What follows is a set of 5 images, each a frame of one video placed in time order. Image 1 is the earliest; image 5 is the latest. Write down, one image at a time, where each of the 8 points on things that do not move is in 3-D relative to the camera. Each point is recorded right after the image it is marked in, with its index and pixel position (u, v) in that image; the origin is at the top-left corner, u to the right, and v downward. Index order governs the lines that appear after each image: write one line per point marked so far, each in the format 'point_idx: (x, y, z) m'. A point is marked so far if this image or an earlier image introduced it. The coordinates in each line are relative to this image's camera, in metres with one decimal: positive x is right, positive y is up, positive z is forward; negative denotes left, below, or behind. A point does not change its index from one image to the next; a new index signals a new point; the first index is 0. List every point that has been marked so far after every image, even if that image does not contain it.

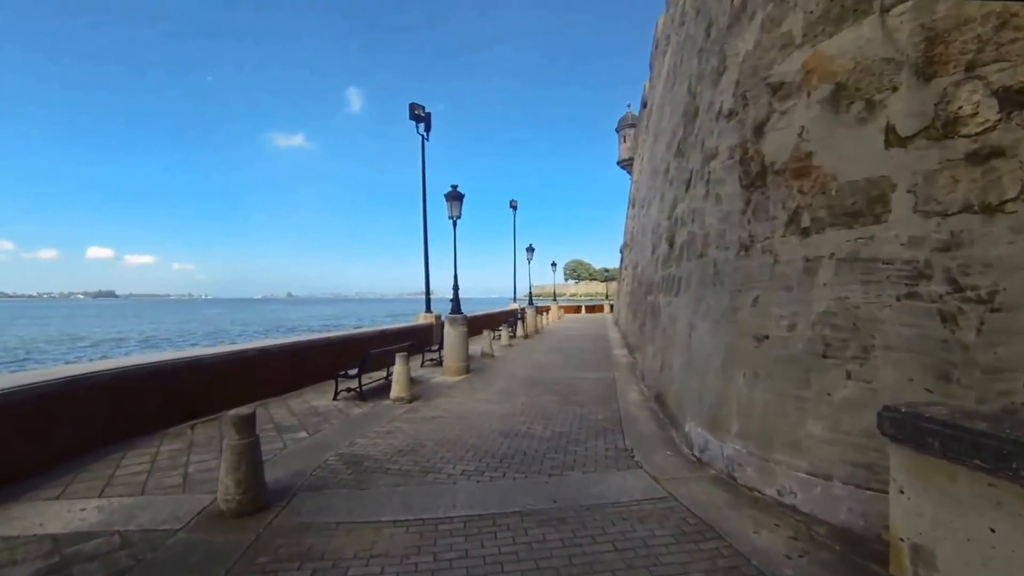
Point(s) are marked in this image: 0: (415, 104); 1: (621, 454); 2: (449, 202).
0: (-2.6, +5.3, +14.4) m
1: (+1.1, -1.7, +5.1) m
2: (-1.4, +2.1, +11.9) m
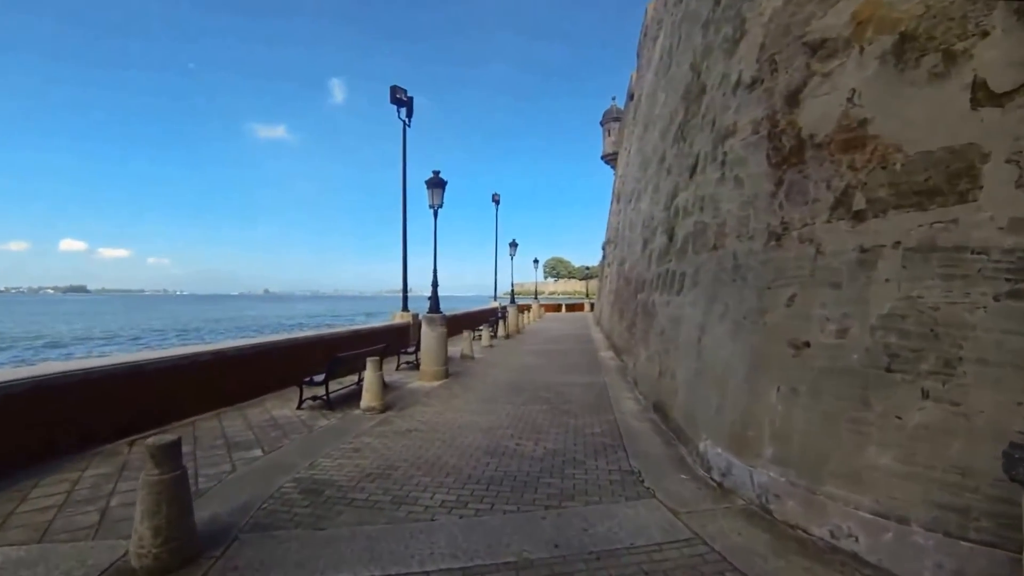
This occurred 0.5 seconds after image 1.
0: (-3.1, +5.3, +13.5) m
1: (+1.0, -1.7, +4.4) m
2: (-1.8, +2.2, +11.0) m
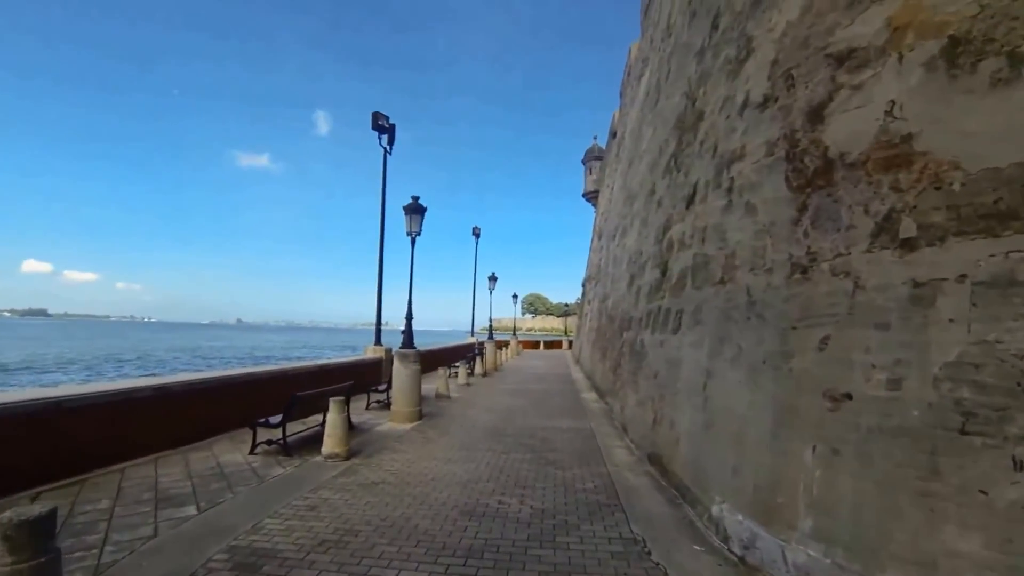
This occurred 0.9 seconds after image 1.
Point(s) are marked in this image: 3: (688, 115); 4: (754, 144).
0: (-3.5, +4.5, +13.1) m
1: (+0.9, -1.9, +3.8) m
2: (-2.2, +1.5, +10.5) m
3: (+2.6, +2.6, +7.5) m
4: (+2.1, +1.3, +4.4) m
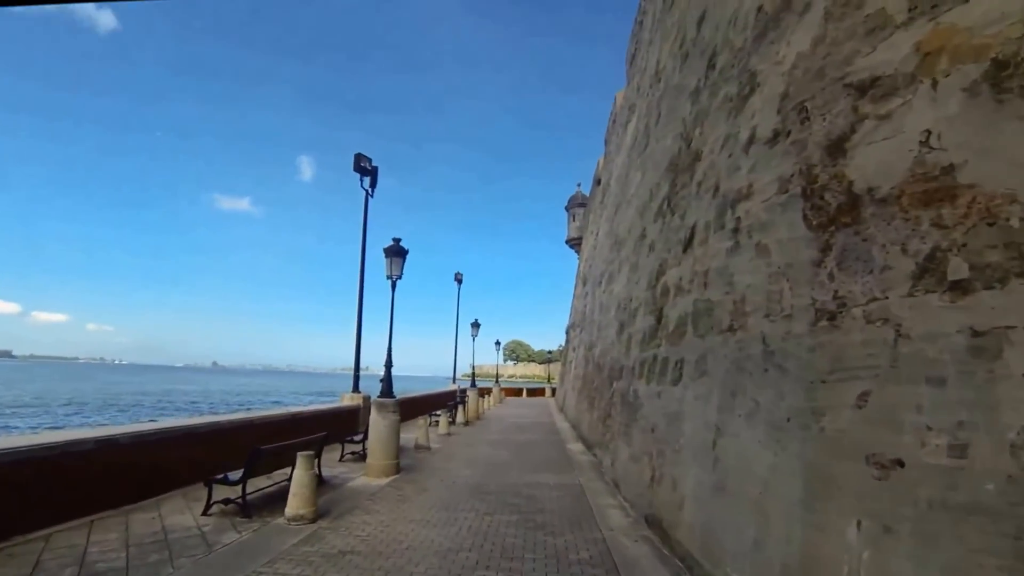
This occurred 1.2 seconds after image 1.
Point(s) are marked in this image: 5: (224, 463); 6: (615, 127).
0: (-3.8, +3.4, +12.9) m
1: (+0.8, -2.2, +3.2) m
2: (-2.4, +0.6, +10.1) m
3: (+2.4, +1.9, +7.4) m
4: (+2.1, +0.9, +4.1) m
5: (-4.5, -2.7, +7.8) m
6: (+3.5, +5.4, +17.0) m
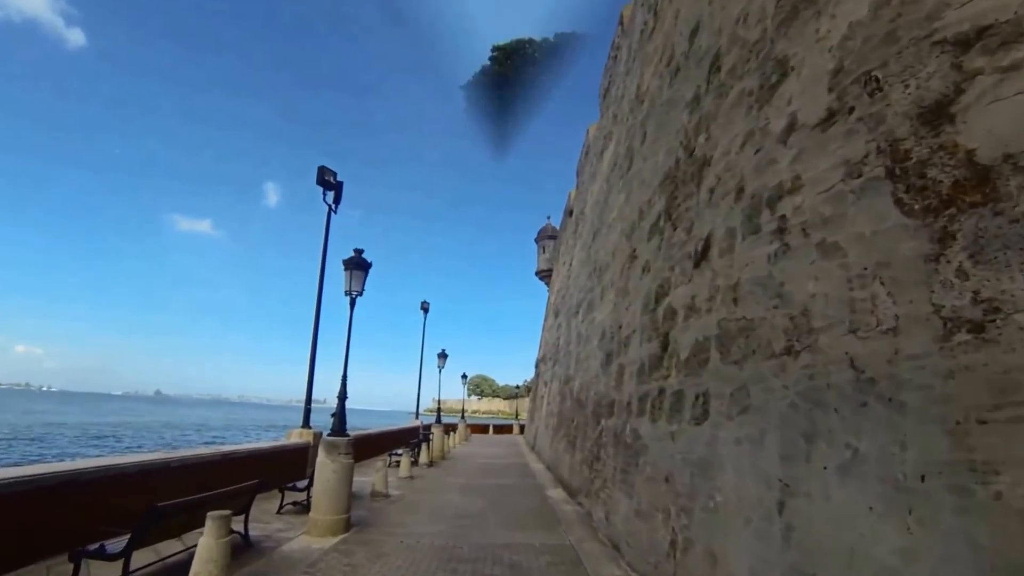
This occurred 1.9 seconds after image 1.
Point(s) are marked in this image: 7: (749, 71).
0: (-4.4, +2.8, +11.8) m
1: (+0.8, -2.2, +2.1) m
2: (-2.9, +0.2, +8.9) m
3: (+2.2, +1.6, +6.6) m
4: (+2.0, +0.8, +3.3) m
5: (-4.8, -3.0, +6.3) m
6: (+2.6, +4.4, +16.6) m
7: (+2.4, +2.2, +5.2) m
